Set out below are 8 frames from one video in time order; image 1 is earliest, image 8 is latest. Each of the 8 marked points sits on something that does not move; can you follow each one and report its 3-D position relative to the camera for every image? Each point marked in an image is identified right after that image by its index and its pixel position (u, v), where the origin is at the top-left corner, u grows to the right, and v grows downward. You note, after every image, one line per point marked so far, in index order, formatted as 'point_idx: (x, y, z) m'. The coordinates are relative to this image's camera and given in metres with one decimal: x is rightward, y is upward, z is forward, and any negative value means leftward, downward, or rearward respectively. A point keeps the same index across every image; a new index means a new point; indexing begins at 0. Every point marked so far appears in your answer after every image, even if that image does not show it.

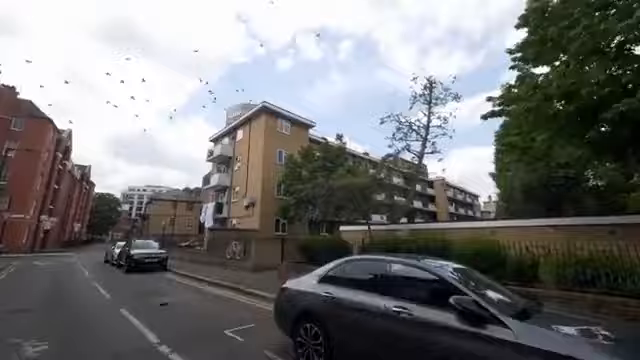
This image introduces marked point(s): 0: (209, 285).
0: (-4.3, -4.1, +18.3) m
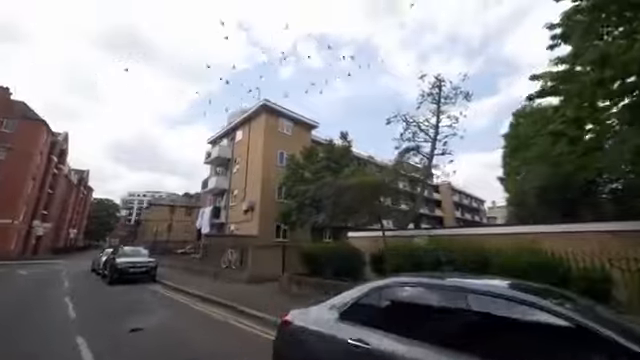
0: (-4.1, -4.1, +15.9) m
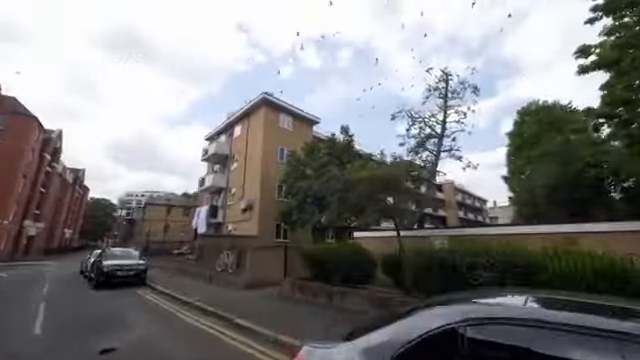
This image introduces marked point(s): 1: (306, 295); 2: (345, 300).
0: (-3.9, -3.9, +14.2) m
1: (-0.4, -3.4, +13.9) m
2: (+0.7, -3.1, +12.1) m
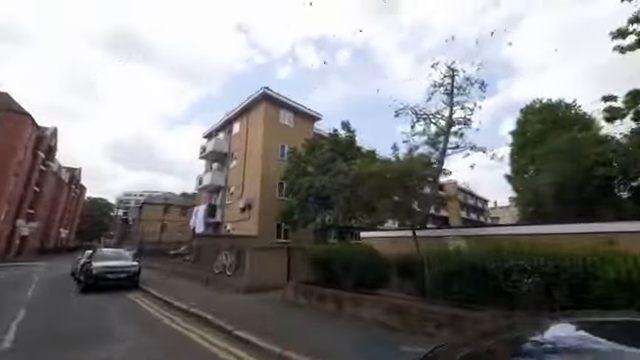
0: (-3.7, -3.7, +12.9) m
1: (-0.2, -3.3, +12.6) m
2: (+0.9, -2.9, +10.8) m
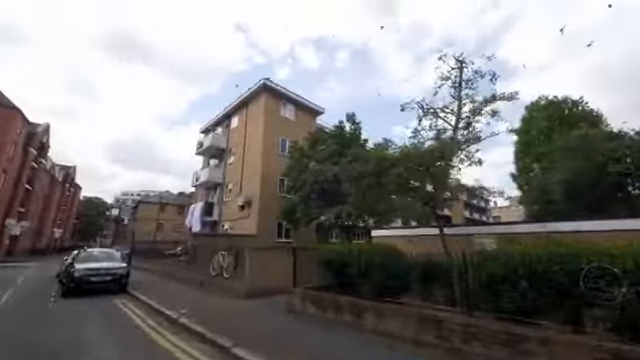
0: (-3.5, -3.4, +11.1) m
1: (+0.1, -3.0, +10.8) m
2: (+1.2, -2.6, +9.0) m
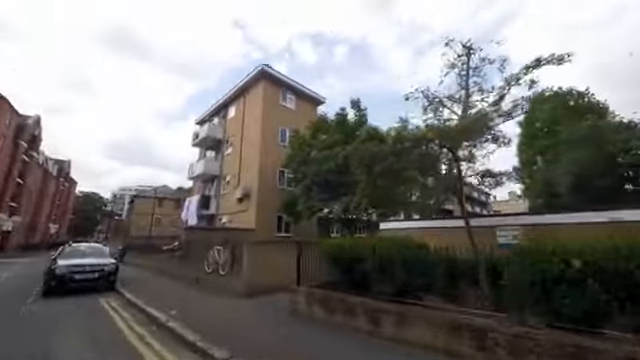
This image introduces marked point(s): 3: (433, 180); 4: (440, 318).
0: (-3.3, -3.1, +9.8) m
1: (+0.3, -2.7, +9.5) m
2: (+1.3, -2.3, +7.7) m
3: (+3.6, 0.0, +15.8) m
4: (+1.8, -2.1, +7.1) m
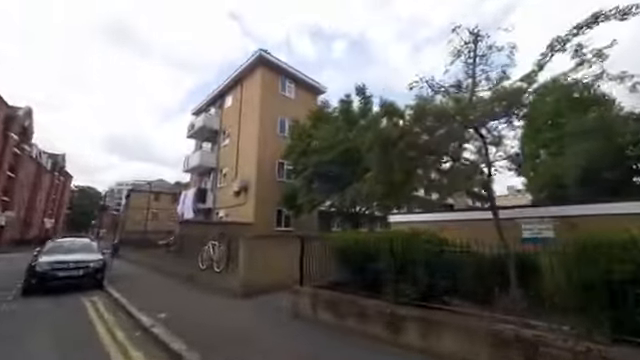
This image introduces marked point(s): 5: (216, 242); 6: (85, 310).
0: (-3.2, -2.9, +8.6) m
1: (+0.4, -2.4, +8.3) m
2: (+1.5, -2.1, +6.5) m
3: (+3.7, +0.3, +14.6) m
4: (+1.9, -1.8, +5.9) m
5: (-3.3, -2.0, +15.2) m
6: (-5.8, -3.2, +11.6) m
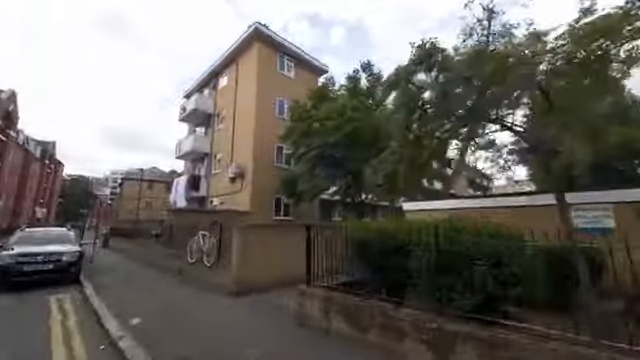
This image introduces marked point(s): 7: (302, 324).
0: (-3.0, -2.5, +6.8) m
1: (+0.6, -2.0, +6.4) m
2: (+1.7, -1.7, +4.7) m
3: (+3.9, +0.8, +12.8) m
4: (+2.1, -1.5, +4.1) m
5: (-3.1, -1.5, +13.3) m
6: (-5.6, -2.7, +9.7) m
7: (-0.3, -2.3, +7.5) m
